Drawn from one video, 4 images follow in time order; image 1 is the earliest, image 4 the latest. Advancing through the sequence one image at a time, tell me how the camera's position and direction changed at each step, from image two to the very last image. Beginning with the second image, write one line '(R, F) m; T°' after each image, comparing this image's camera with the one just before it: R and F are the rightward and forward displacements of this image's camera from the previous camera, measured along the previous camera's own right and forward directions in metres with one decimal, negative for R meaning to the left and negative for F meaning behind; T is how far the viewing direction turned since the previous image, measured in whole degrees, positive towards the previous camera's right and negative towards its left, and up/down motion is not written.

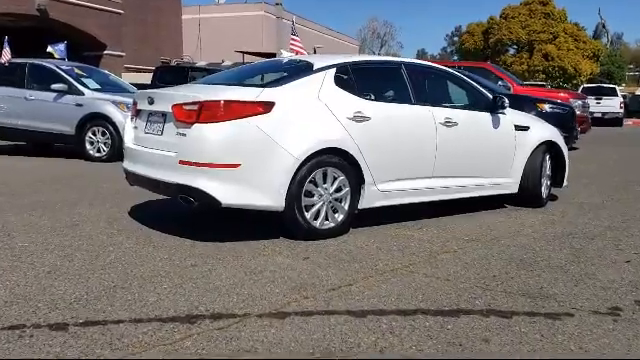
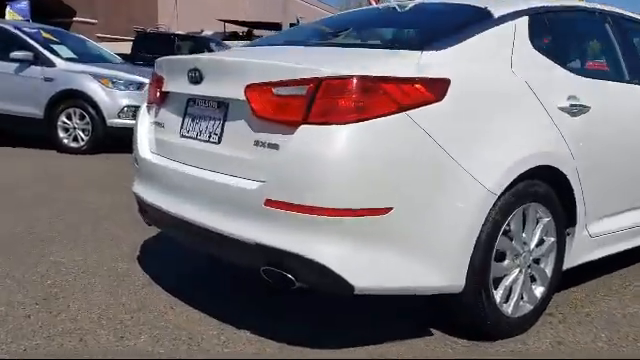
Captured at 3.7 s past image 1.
(-1.2, +3.0) m; +3°
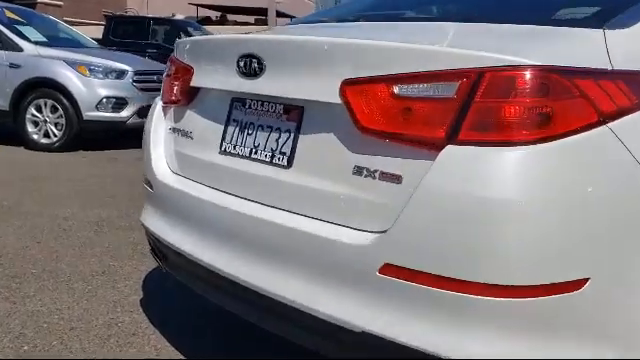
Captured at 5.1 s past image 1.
(-0.5, +1.1) m; +3°
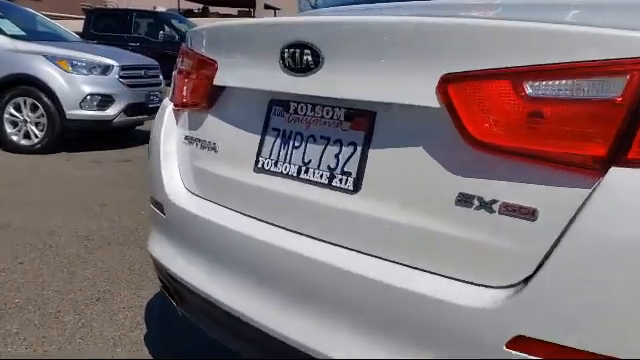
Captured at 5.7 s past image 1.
(-0.3, +0.5) m; +1°
